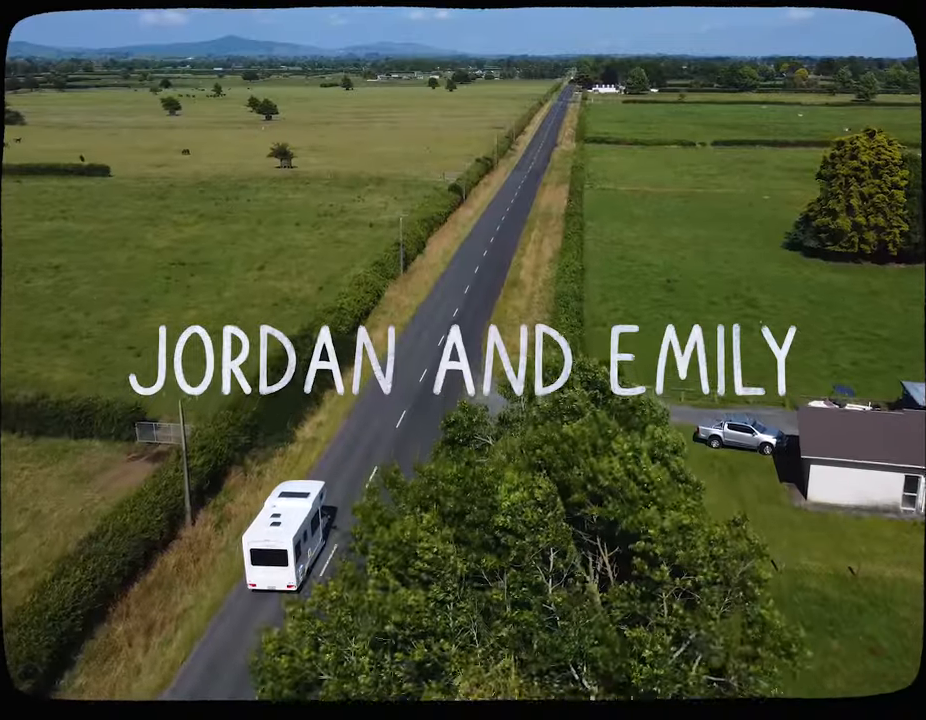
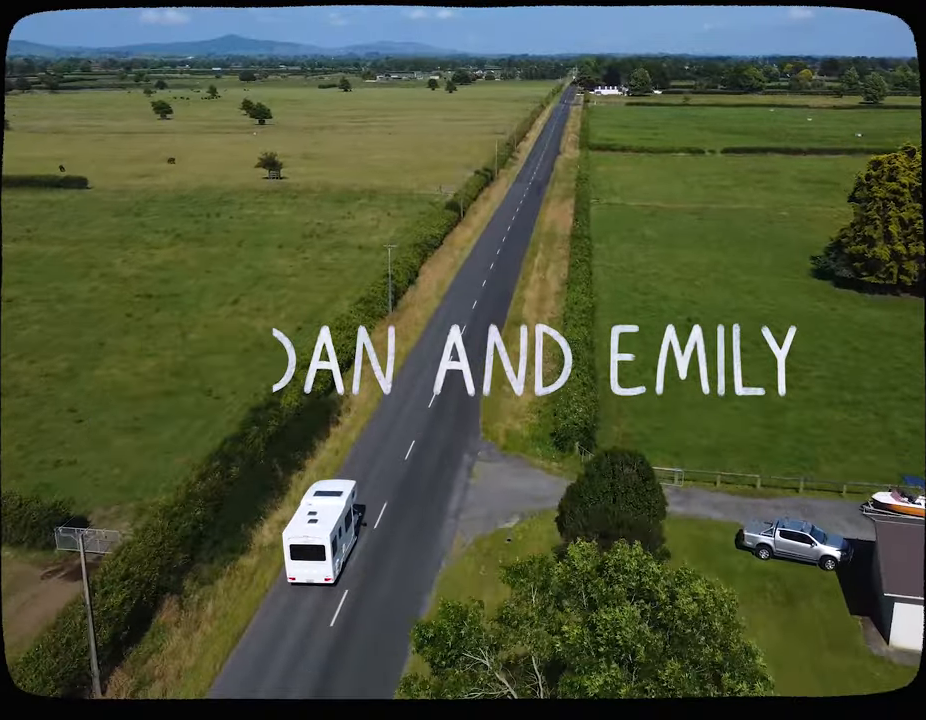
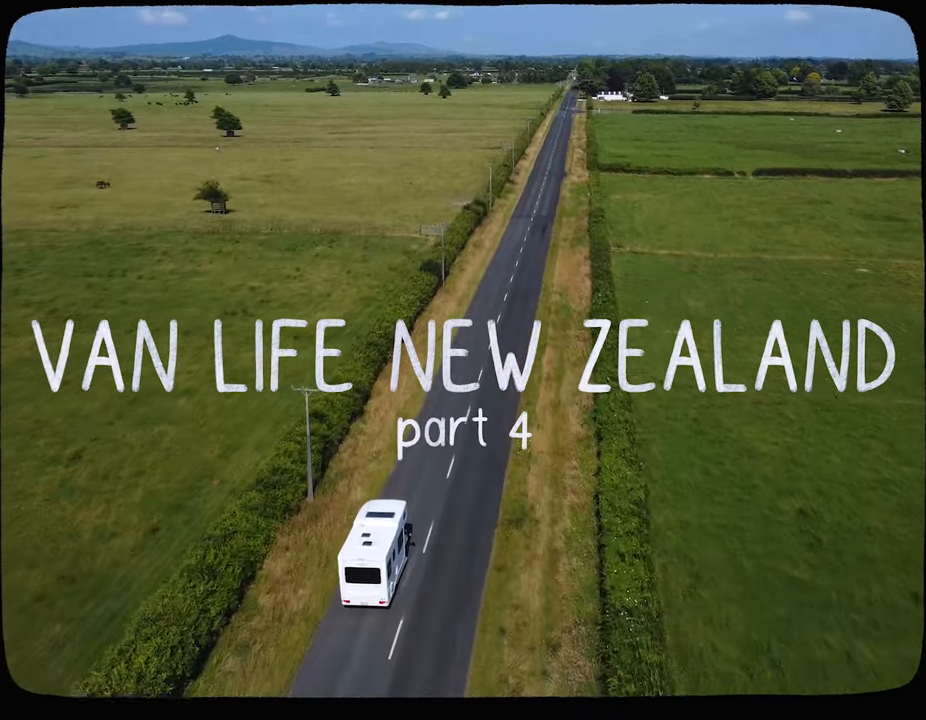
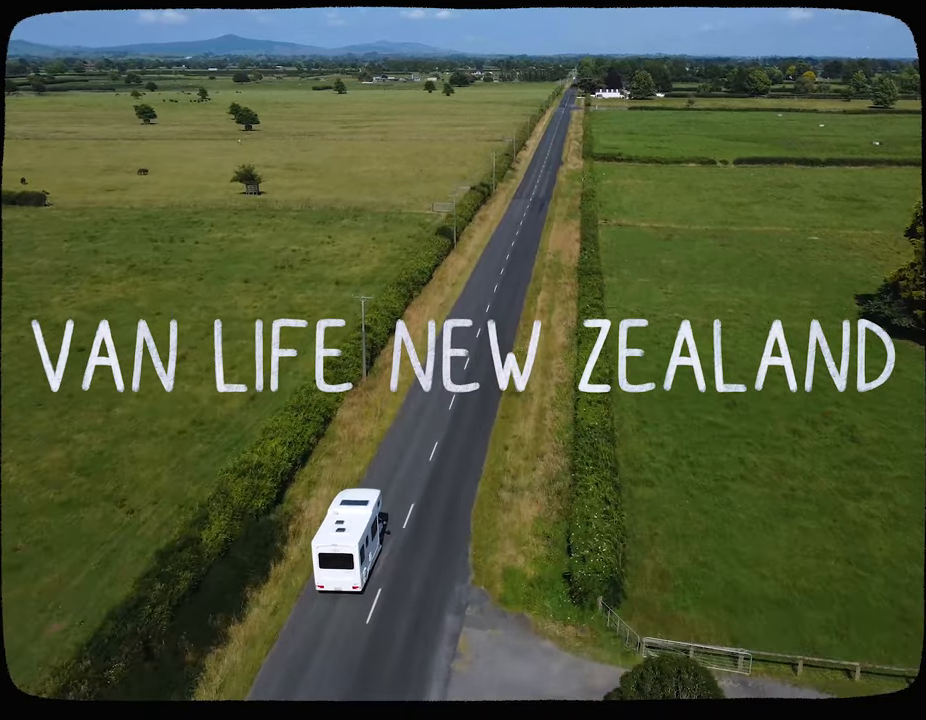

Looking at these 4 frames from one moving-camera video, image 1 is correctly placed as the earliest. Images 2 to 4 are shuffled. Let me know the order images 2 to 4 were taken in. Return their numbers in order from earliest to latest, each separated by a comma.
2, 4, 3
